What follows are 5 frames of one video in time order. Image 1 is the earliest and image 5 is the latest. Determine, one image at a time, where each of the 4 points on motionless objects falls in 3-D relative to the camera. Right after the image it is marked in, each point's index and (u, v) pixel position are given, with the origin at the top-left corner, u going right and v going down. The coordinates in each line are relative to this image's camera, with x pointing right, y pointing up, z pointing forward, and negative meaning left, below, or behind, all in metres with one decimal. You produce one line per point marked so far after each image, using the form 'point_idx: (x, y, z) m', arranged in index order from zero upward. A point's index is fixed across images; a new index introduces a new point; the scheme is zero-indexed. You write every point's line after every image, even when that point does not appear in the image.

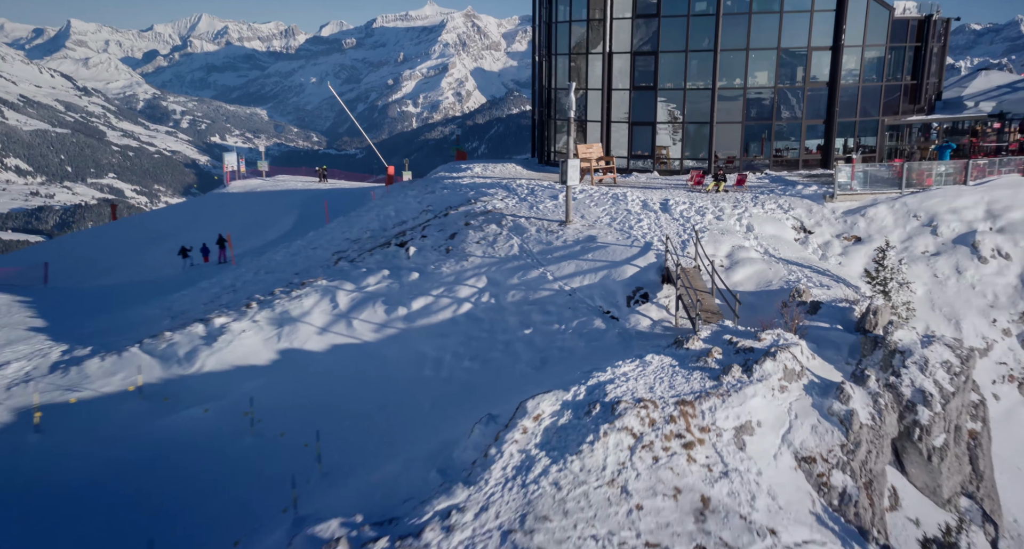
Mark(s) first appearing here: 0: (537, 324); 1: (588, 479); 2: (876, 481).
0: (+0.5, -1.0, +14.4) m
1: (+1.1, -2.9, +10.2) m
2: (+5.8, -3.3, +11.7) m
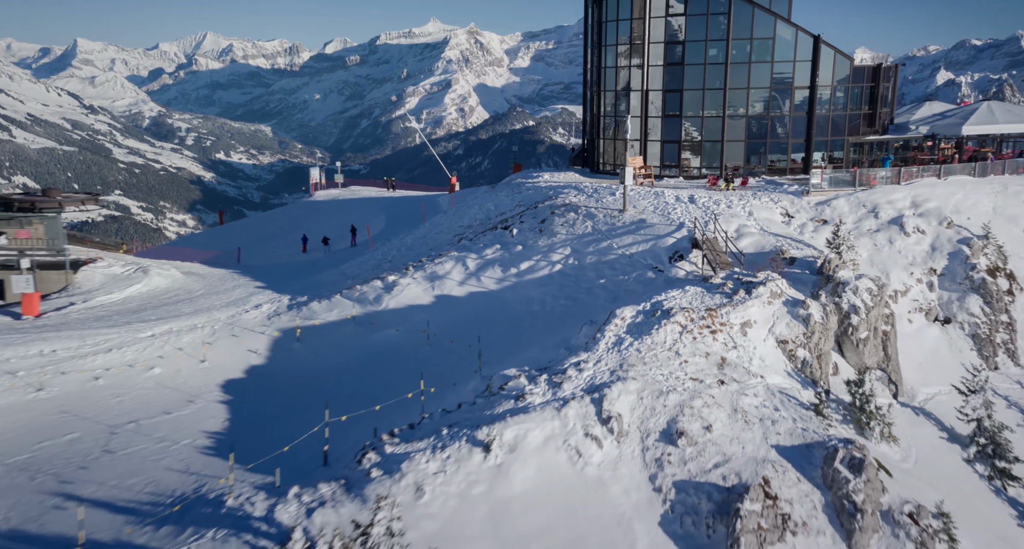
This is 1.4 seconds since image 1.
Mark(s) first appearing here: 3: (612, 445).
0: (+3.1, 0.0, +22.5) m
1: (+3.6, -1.7, +18.2) m
2: (+8.4, -2.2, +19.6) m
3: (+2.2, -3.7, +15.5) m
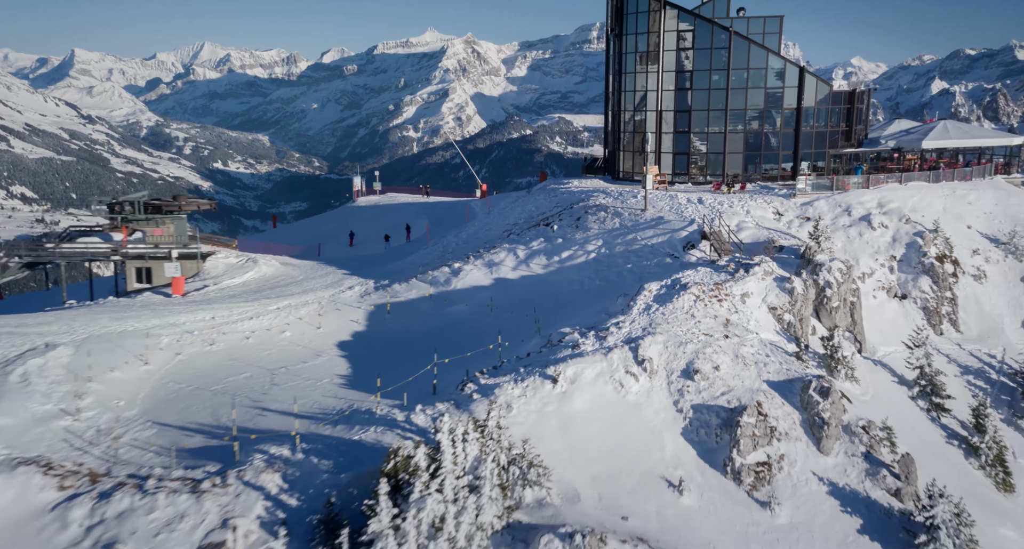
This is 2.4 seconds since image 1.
0: (+4.9, +0.6, +28.3) m
1: (+5.5, -1.1, +24.0) m
2: (+10.2, -1.6, +25.5) m
3: (+4.0, -3.1, +21.3) m
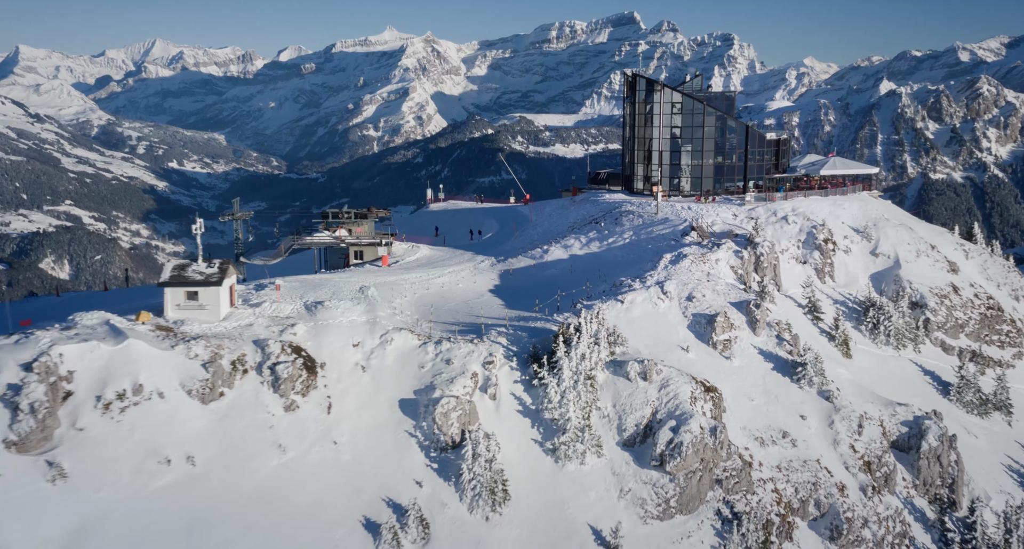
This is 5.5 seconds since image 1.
0: (+9.4, +2.1, +48.7) m
1: (+10.2, +0.4, +44.5) m
2: (+14.9, 0.0, +46.2) m
3: (+9.0, -1.5, +41.7) m
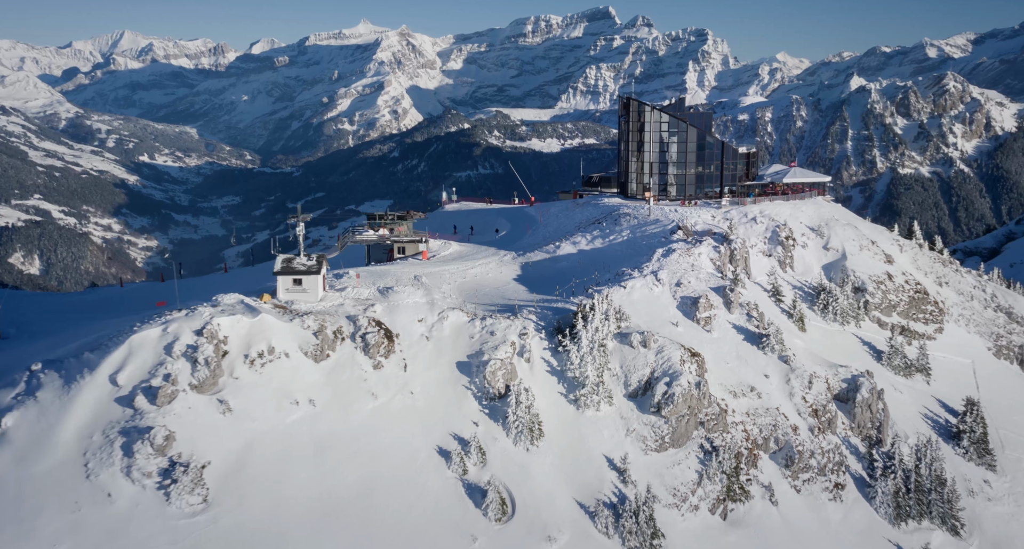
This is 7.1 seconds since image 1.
0: (+10.8, +2.9, +58.9) m
1: (+11.7, +1.1, +54.7) m
2: (+16.4, +0.8, +56.6) m
3: (+10.6, -0.8, +51.9) m
